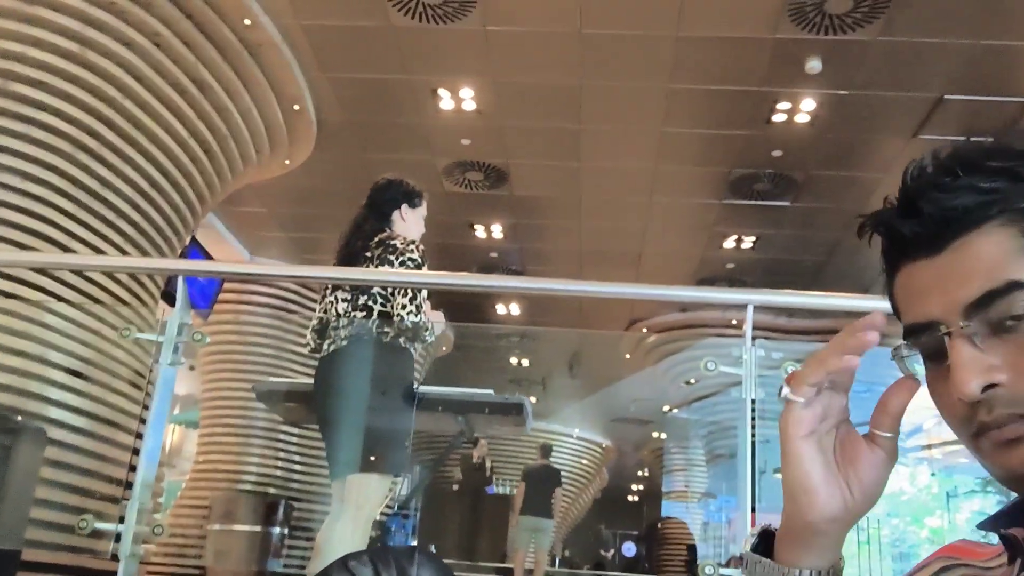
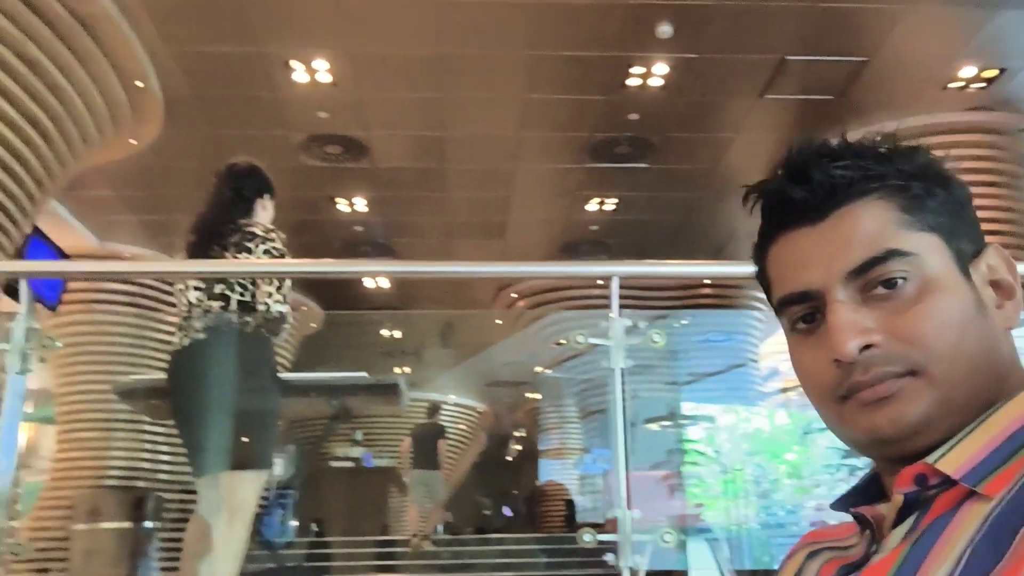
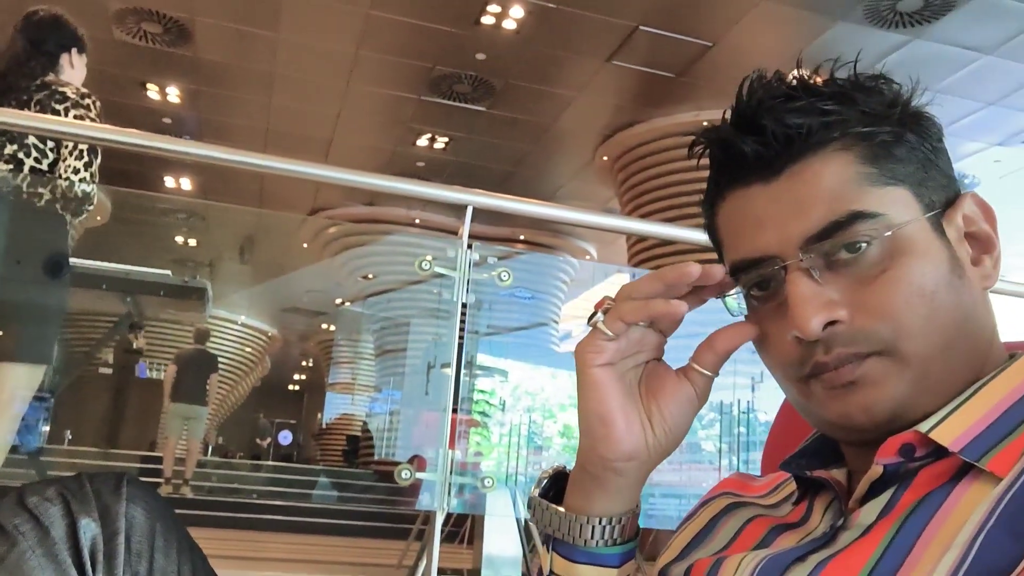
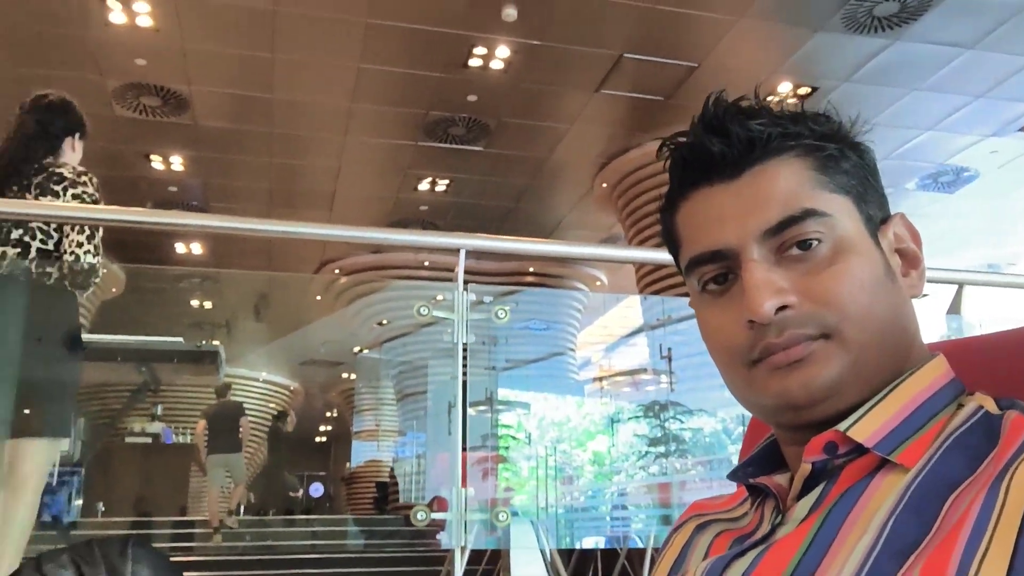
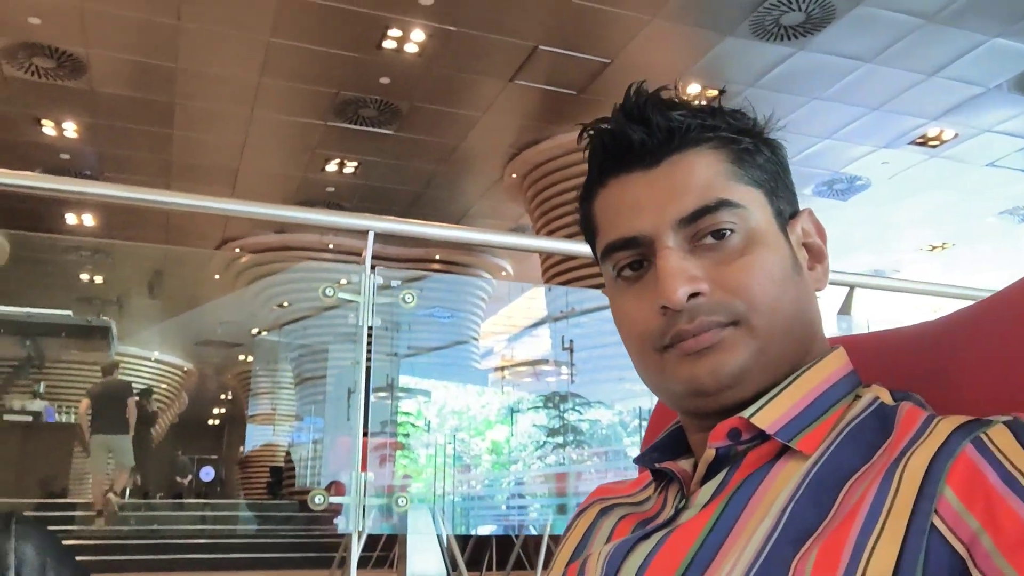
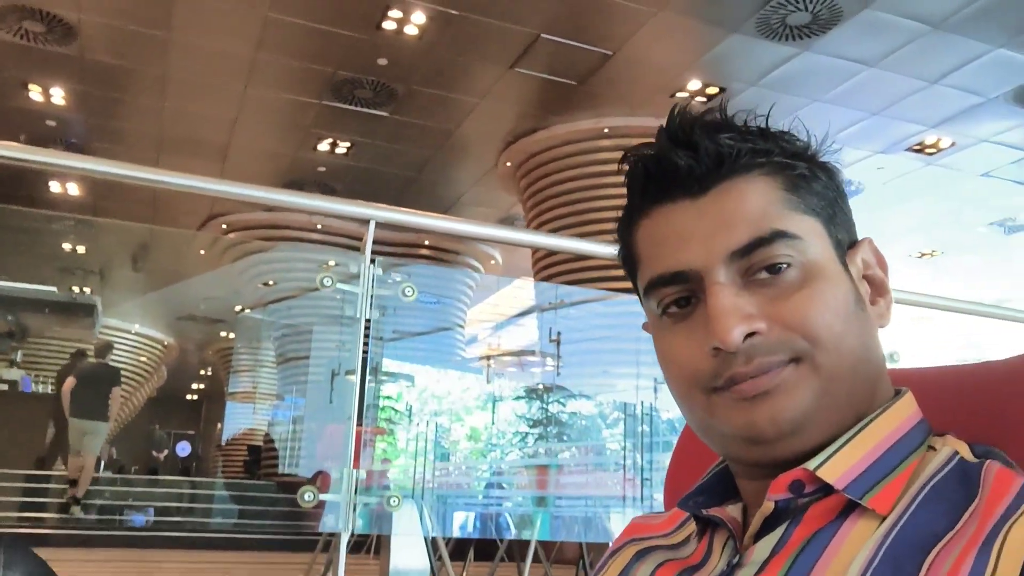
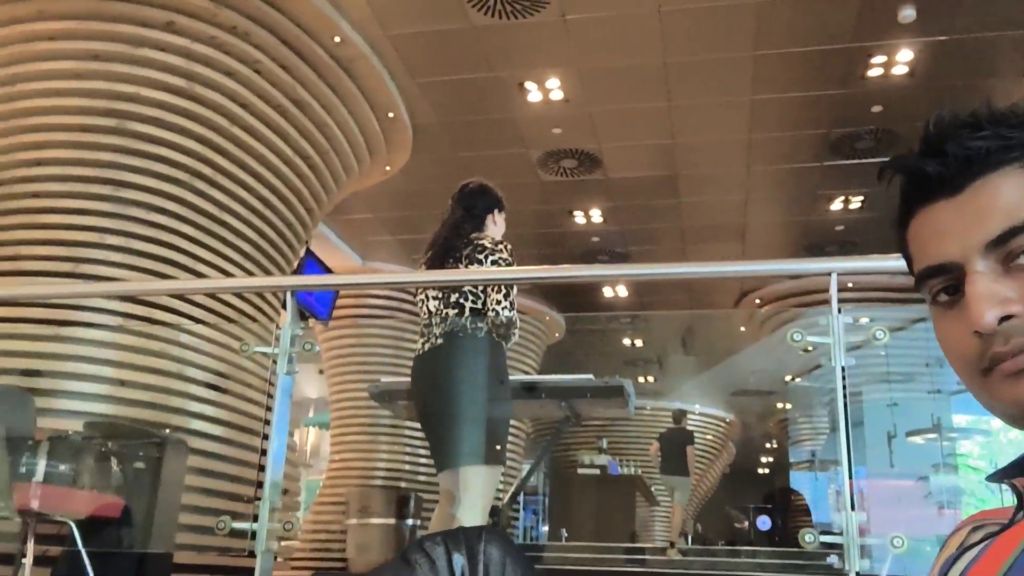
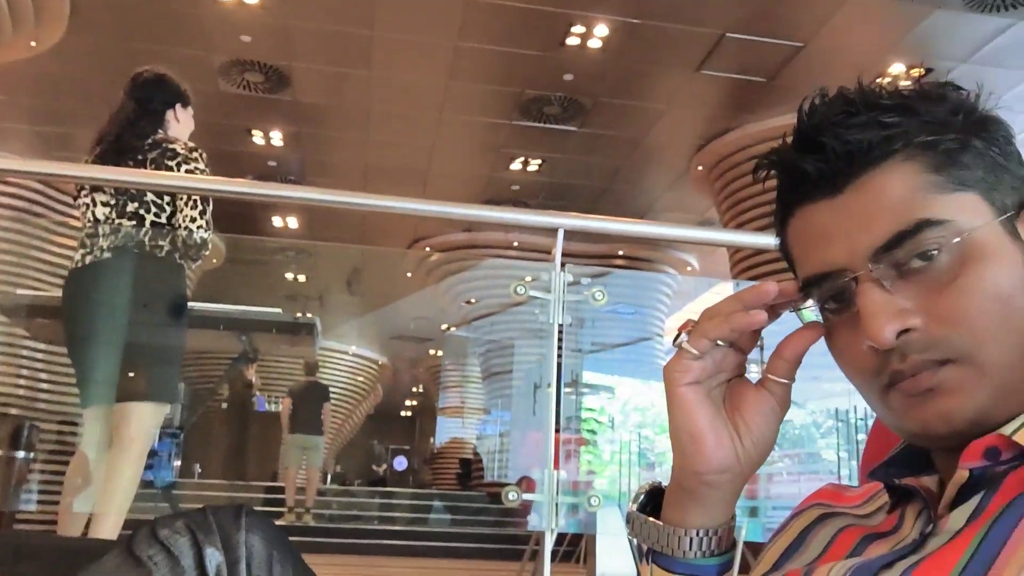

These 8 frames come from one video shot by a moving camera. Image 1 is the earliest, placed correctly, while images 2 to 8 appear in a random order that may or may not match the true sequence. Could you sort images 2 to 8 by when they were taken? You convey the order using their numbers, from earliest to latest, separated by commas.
8, 3, 6, 5, 4, 2, 7
